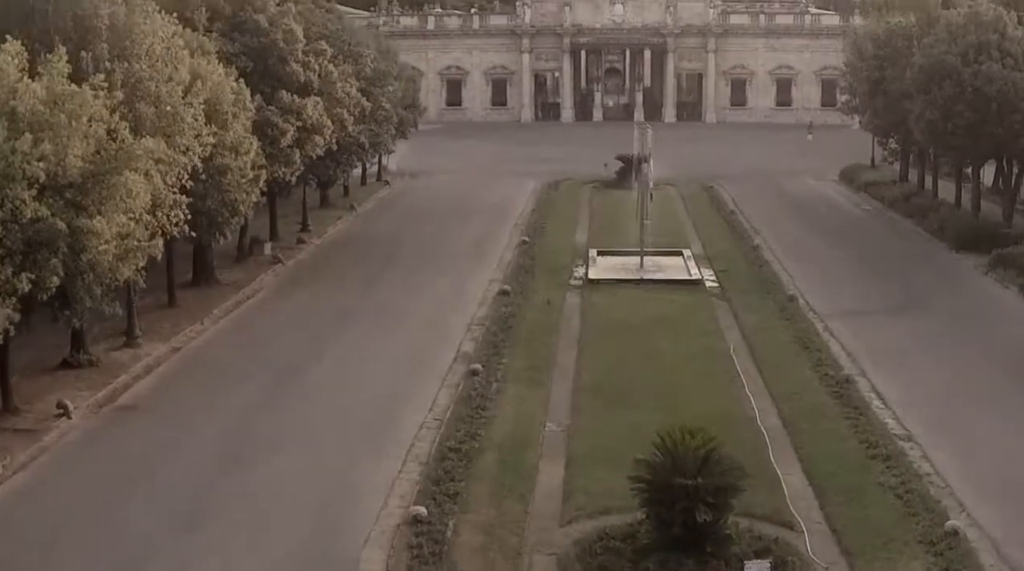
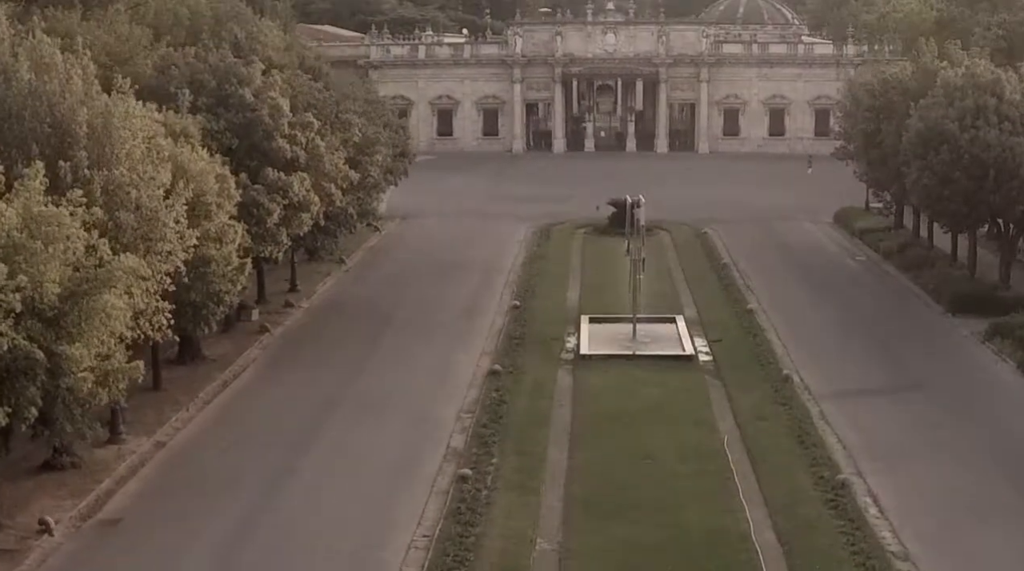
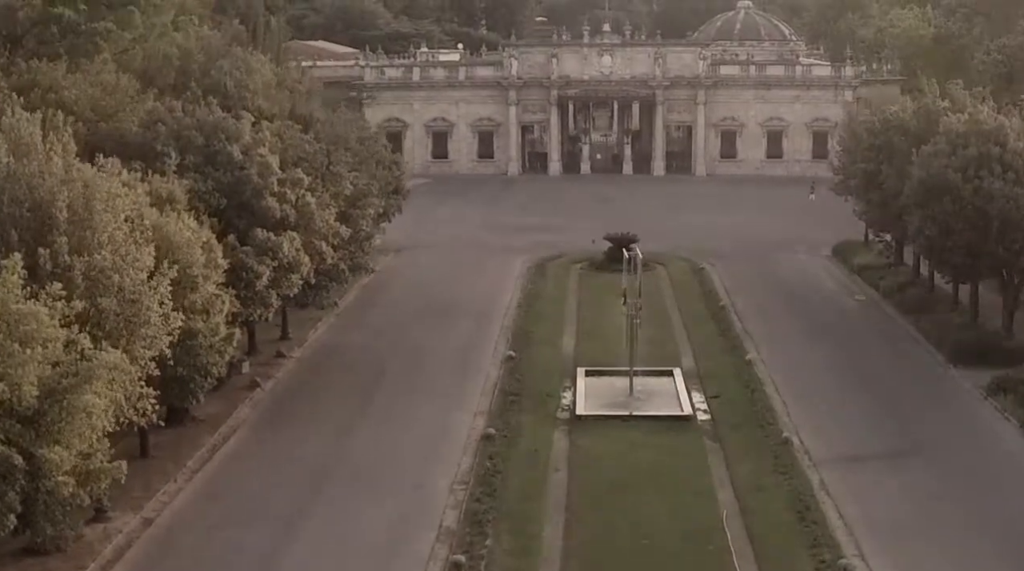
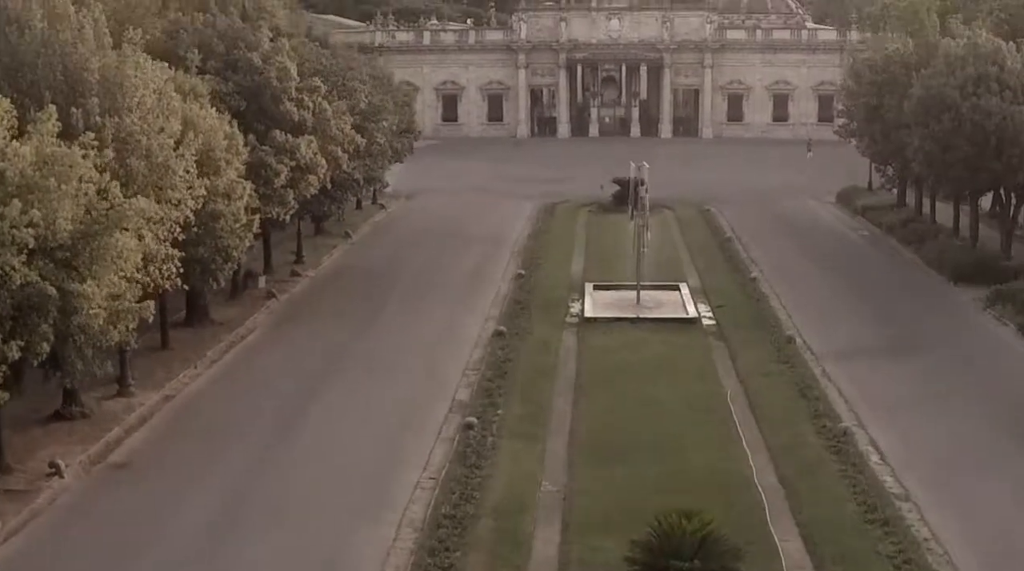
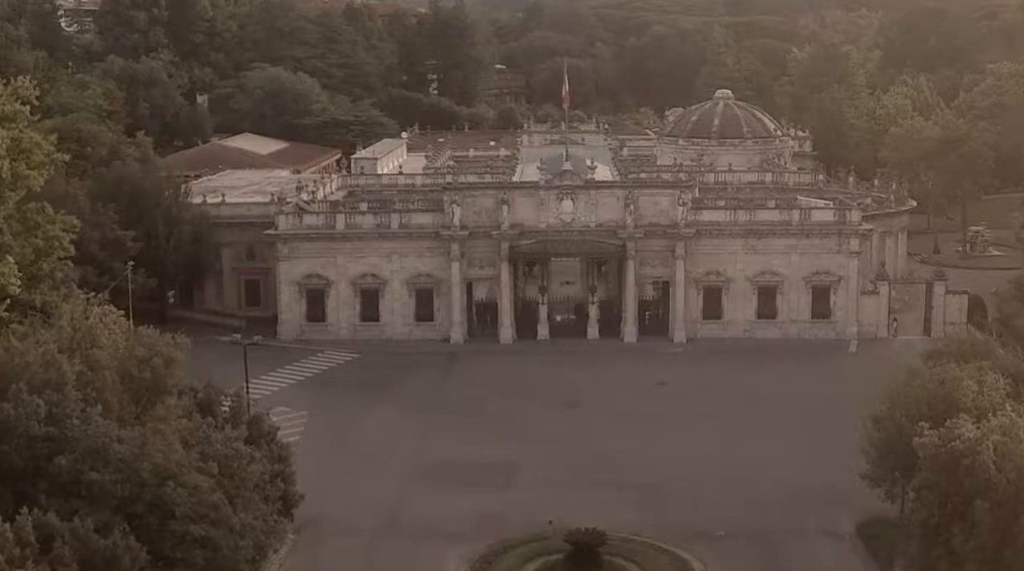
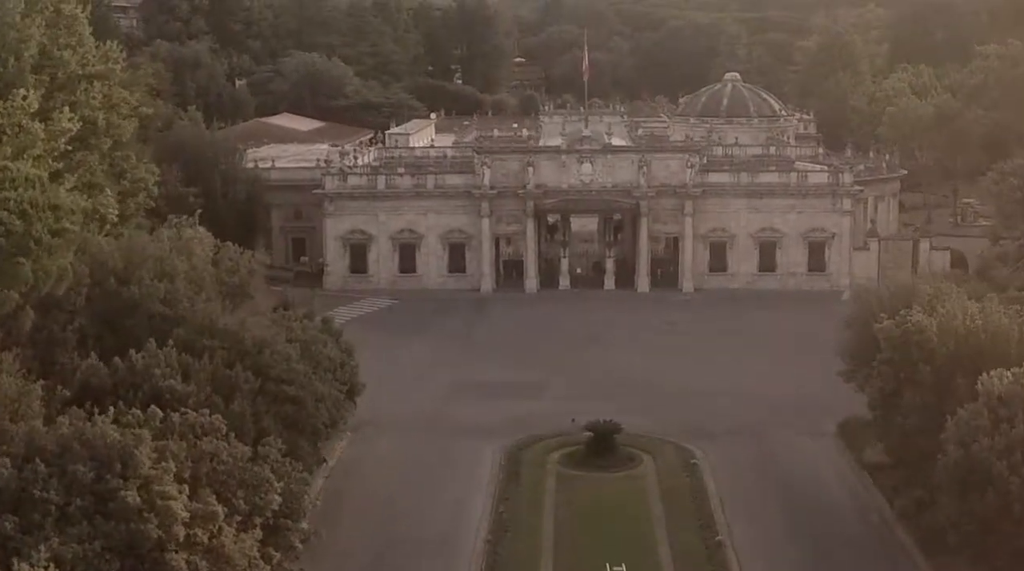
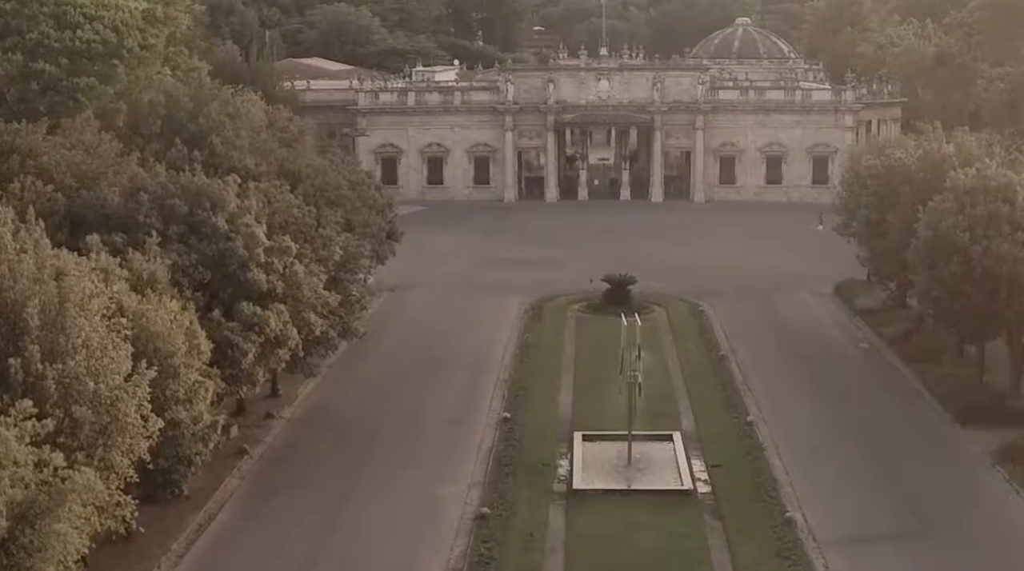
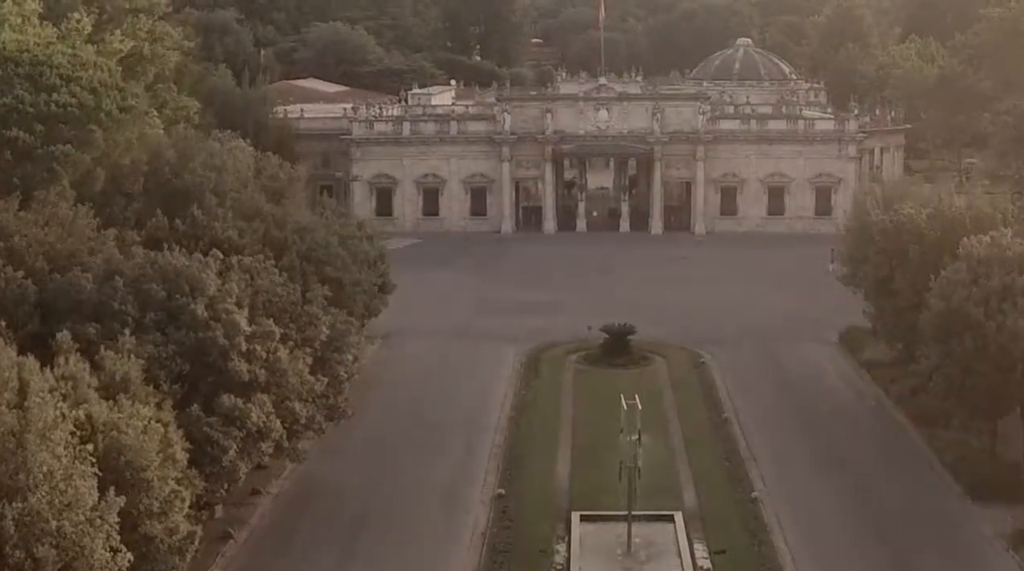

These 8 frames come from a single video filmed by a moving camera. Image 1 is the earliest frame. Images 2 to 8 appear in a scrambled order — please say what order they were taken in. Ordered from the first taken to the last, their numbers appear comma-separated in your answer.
4, 2, 3, 7, 8, 6, 5
